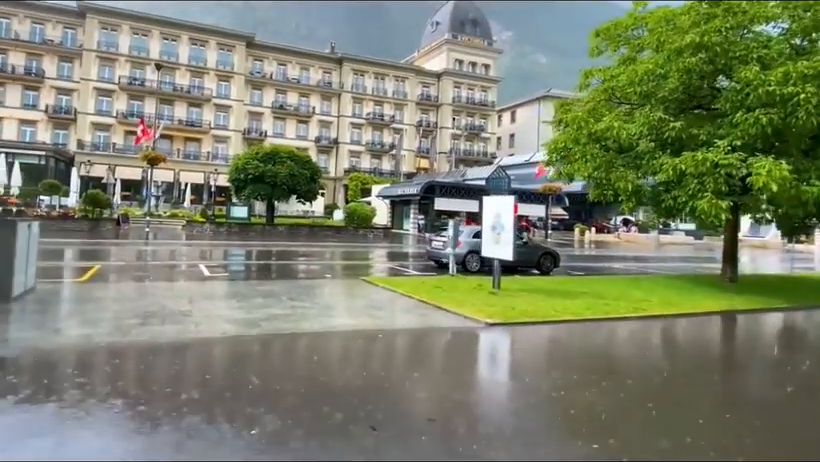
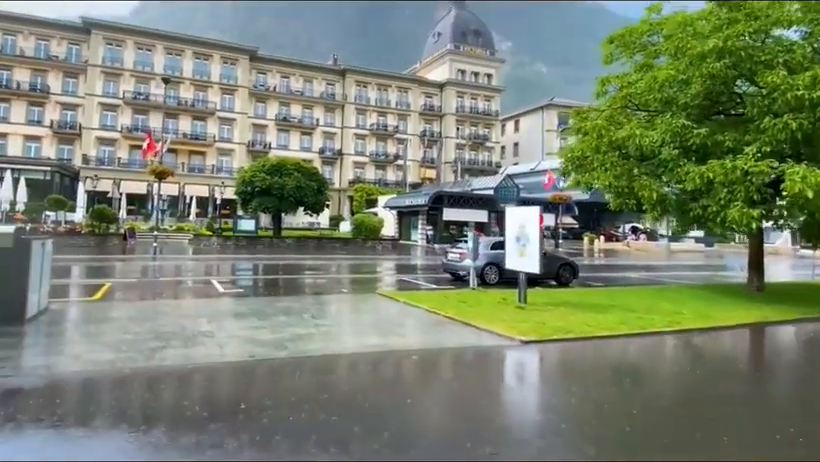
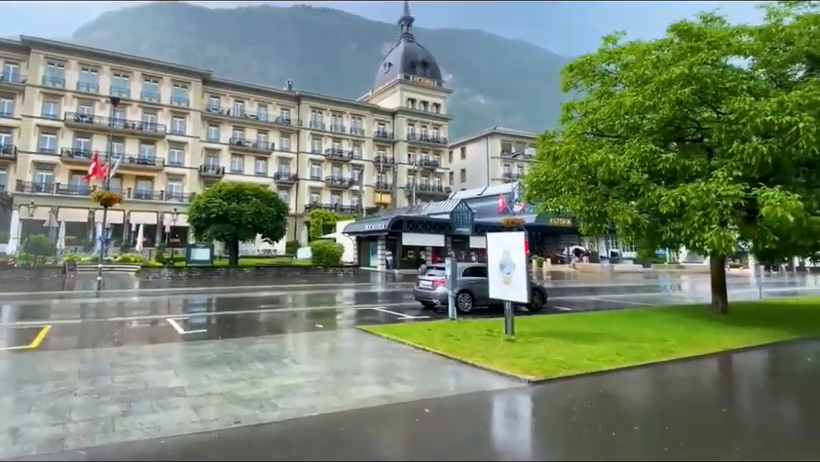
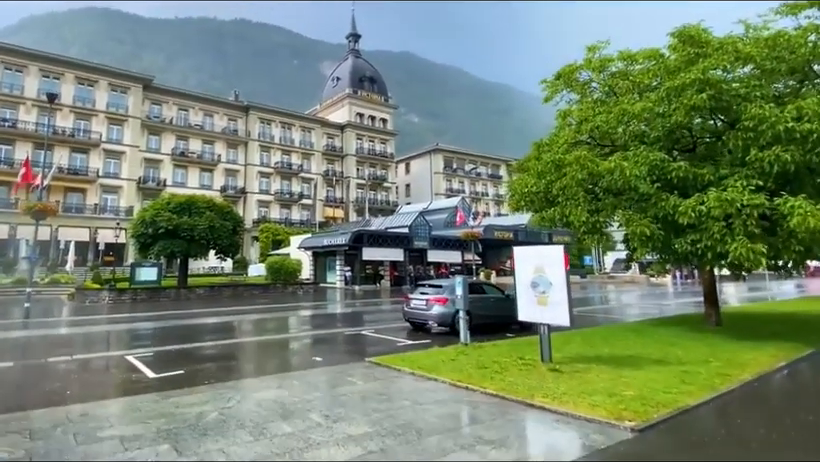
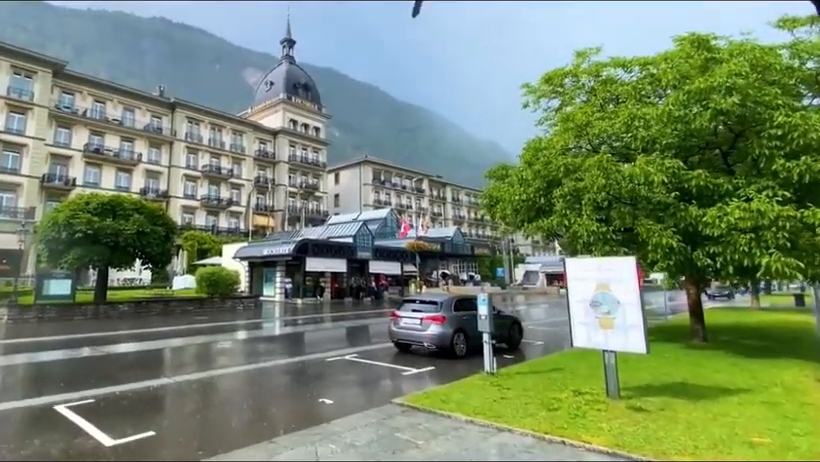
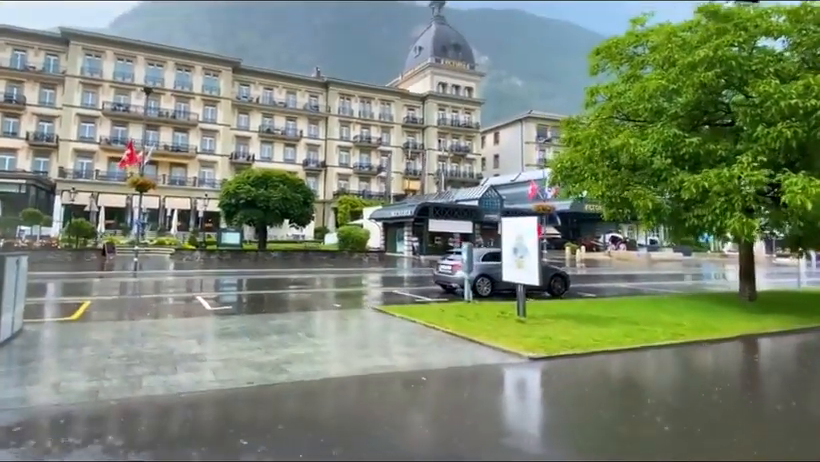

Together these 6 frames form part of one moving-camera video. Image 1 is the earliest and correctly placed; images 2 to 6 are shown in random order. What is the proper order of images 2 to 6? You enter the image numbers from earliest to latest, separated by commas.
2, 6, 3, 4, 5
